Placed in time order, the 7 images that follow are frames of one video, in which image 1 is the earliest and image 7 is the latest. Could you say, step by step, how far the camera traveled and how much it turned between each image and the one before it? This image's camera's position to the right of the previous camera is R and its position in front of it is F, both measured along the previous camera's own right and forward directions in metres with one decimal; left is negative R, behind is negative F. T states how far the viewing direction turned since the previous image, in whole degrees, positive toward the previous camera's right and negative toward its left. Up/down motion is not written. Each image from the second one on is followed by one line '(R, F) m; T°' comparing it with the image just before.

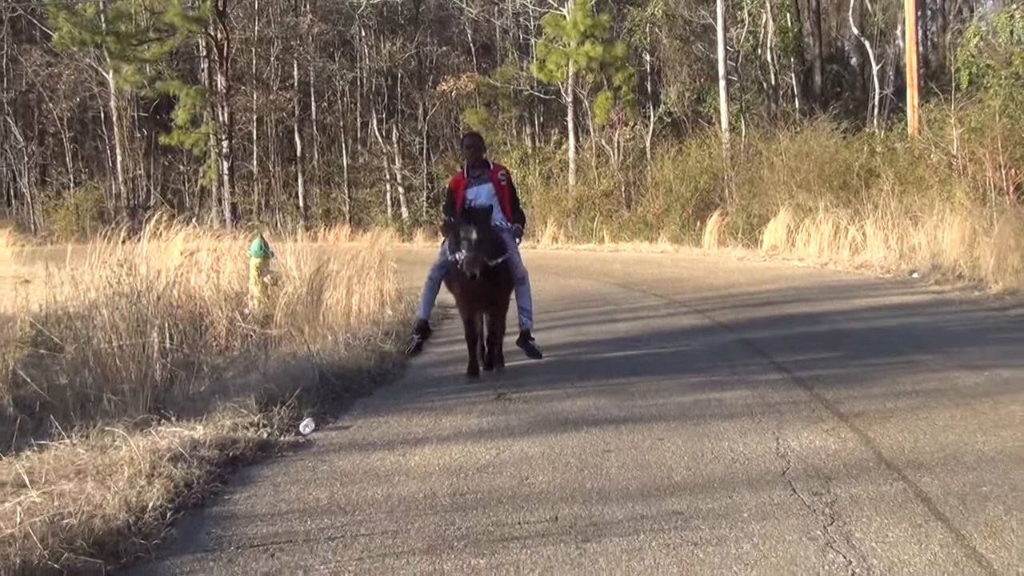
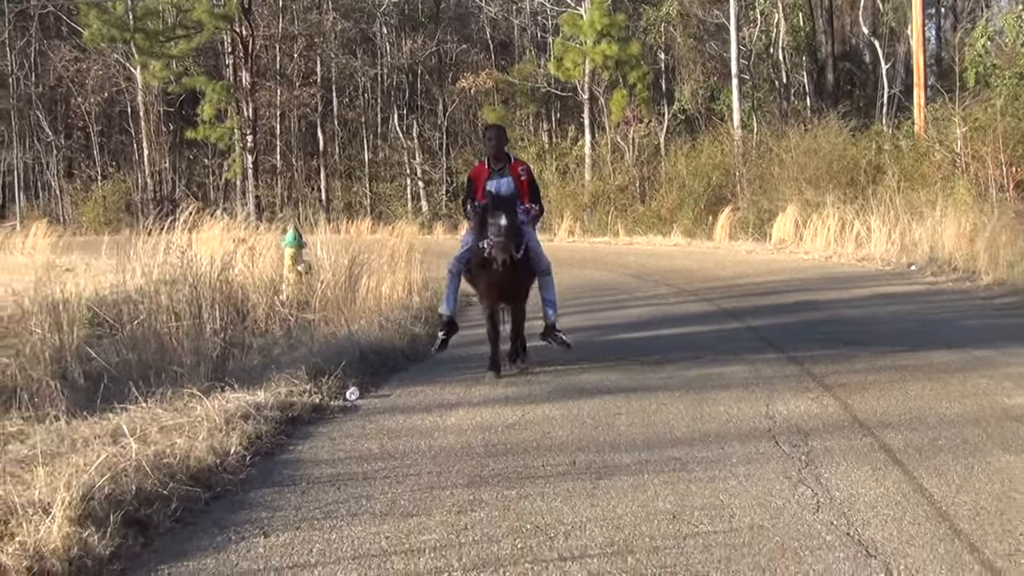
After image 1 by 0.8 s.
(0.0, -0.8) m; 0°
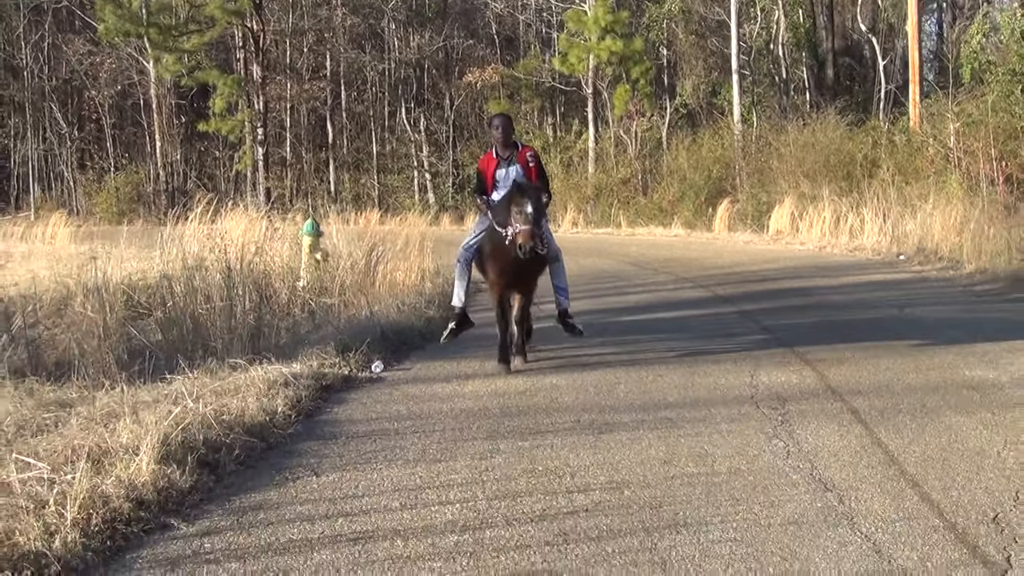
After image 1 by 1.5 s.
(0.0, -0.7) m; 0°
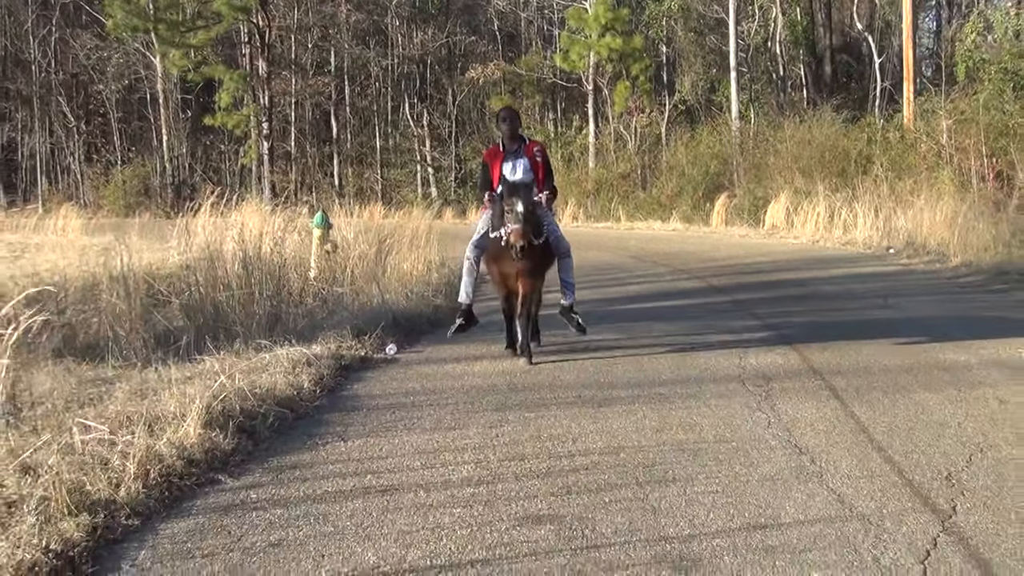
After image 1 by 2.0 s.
(0.0, -0.5) m; 0°
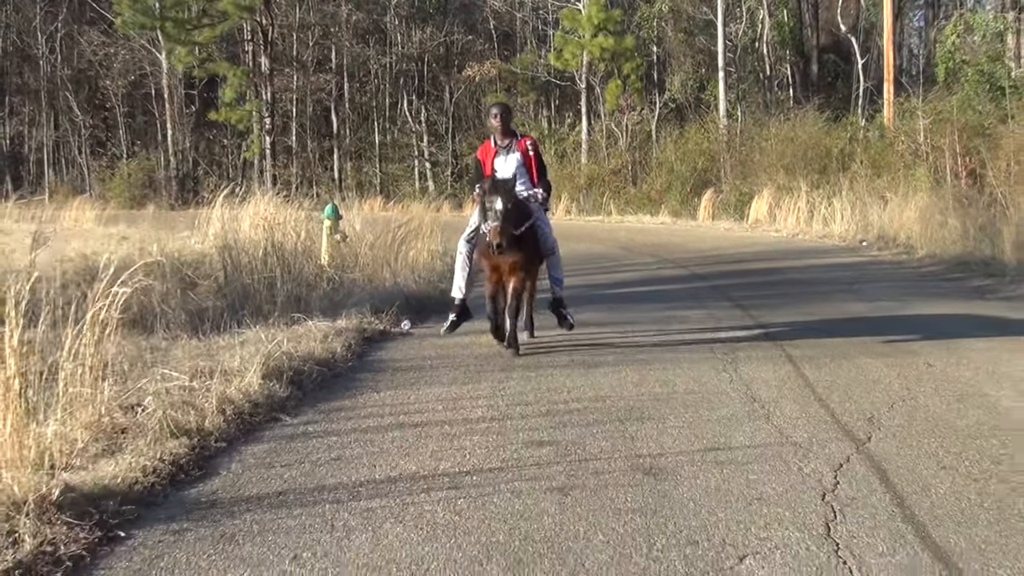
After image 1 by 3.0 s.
(0.0, -1.0) m; 0°
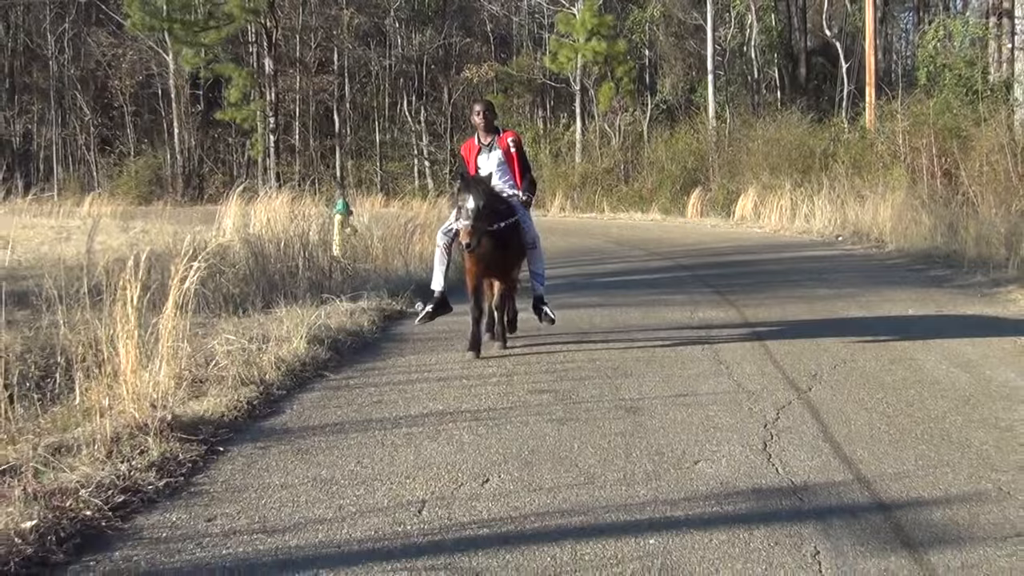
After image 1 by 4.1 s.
(0.0, -1.1) m; 0°
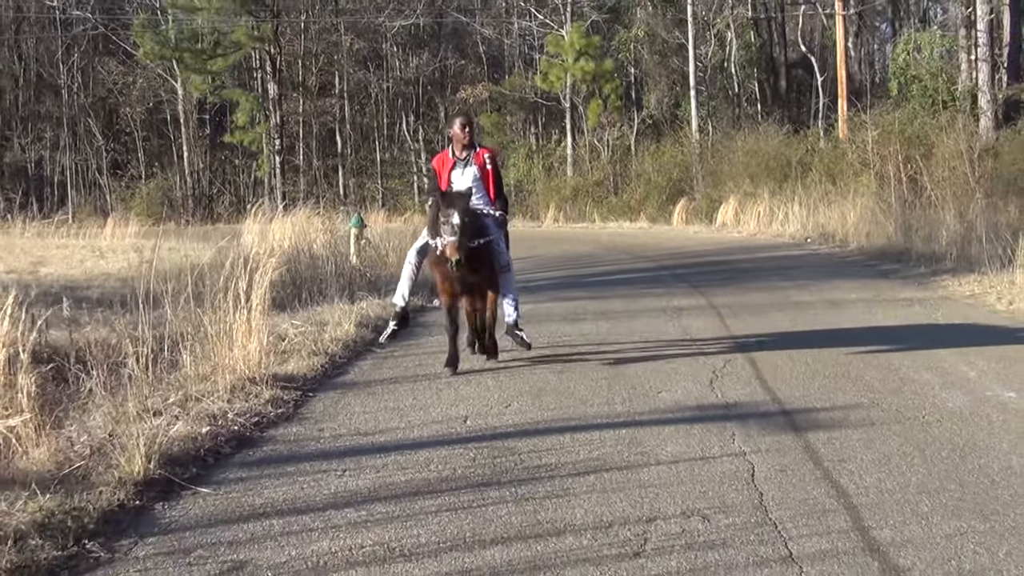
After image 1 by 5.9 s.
(-0.1, -1.7) m; 0°
